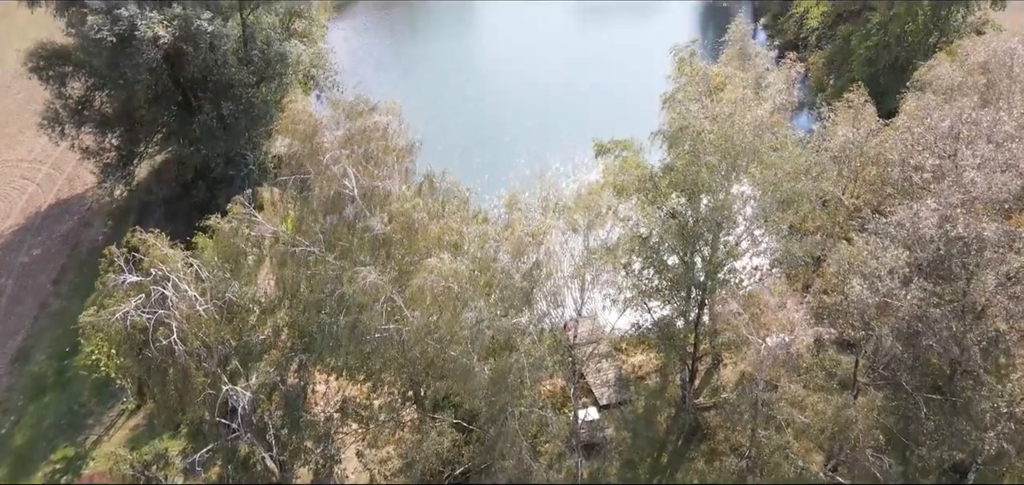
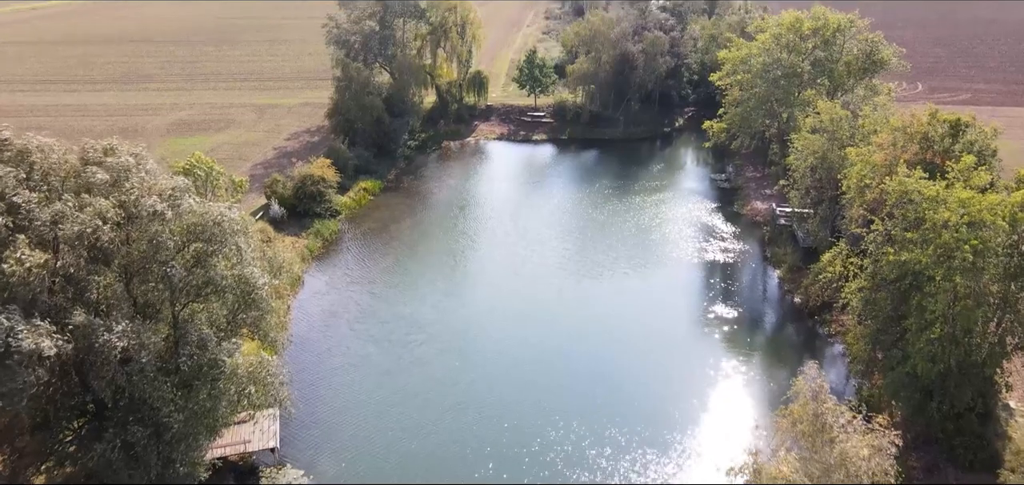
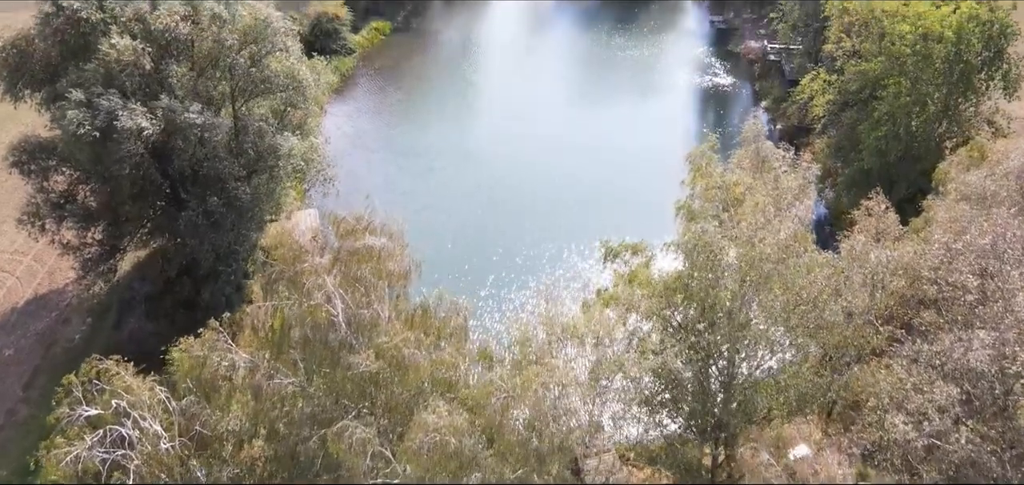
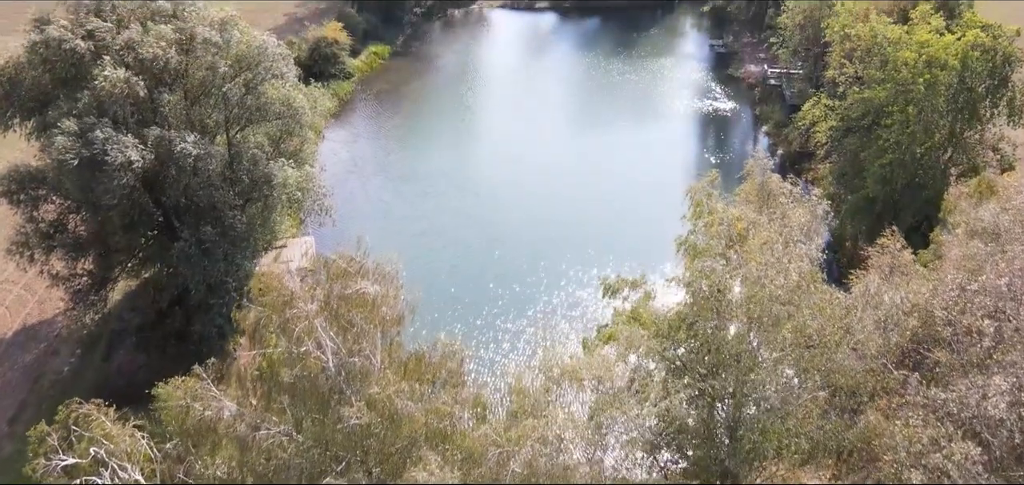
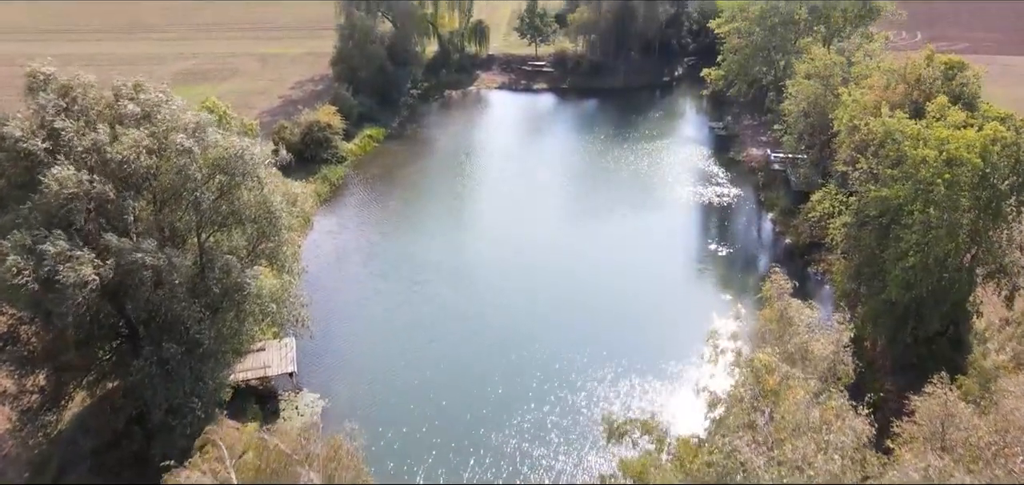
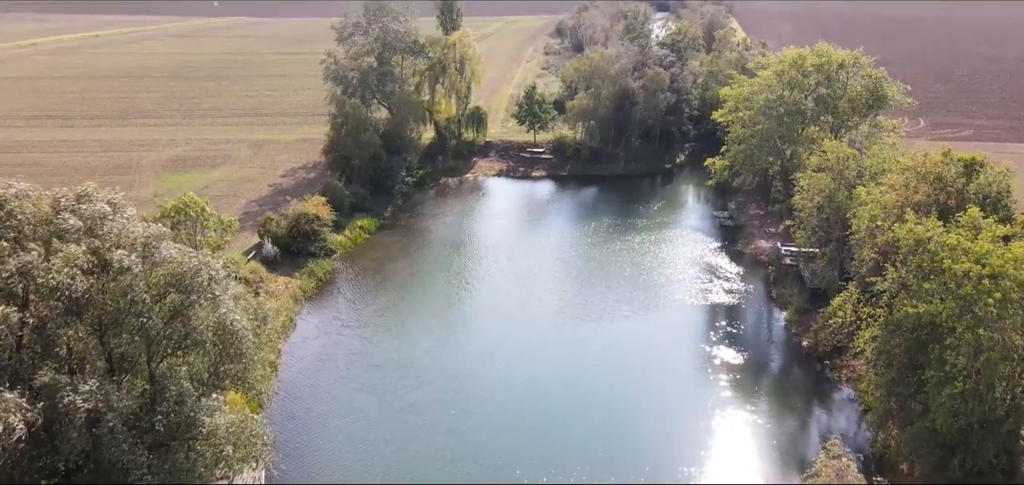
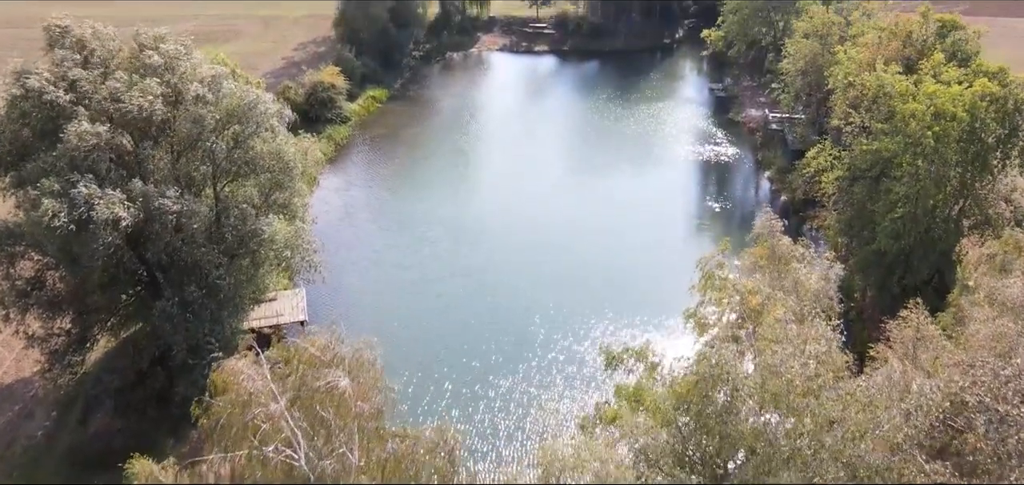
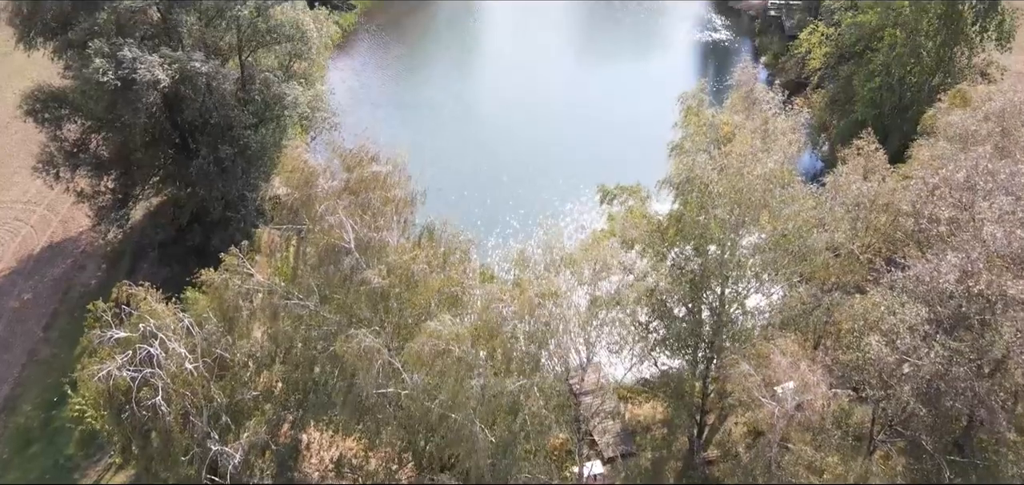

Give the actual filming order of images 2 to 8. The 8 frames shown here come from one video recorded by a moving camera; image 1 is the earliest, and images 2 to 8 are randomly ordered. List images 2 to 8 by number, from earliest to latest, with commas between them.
8, 3, 4, 7, 5, 2, 6
